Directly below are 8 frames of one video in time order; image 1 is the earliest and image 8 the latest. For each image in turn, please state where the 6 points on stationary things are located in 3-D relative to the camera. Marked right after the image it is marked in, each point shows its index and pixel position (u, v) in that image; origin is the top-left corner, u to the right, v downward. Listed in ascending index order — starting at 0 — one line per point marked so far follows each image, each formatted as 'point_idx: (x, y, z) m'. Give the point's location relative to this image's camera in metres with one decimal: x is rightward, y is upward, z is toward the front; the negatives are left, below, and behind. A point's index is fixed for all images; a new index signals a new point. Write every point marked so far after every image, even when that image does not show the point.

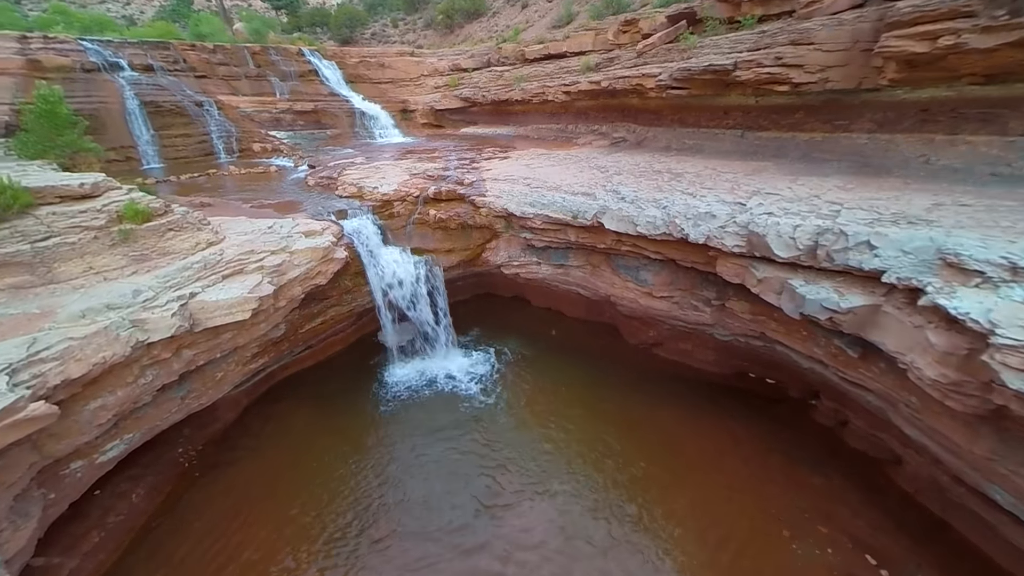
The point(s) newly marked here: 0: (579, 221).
0: (+1.6, +1.6, +7.7) m
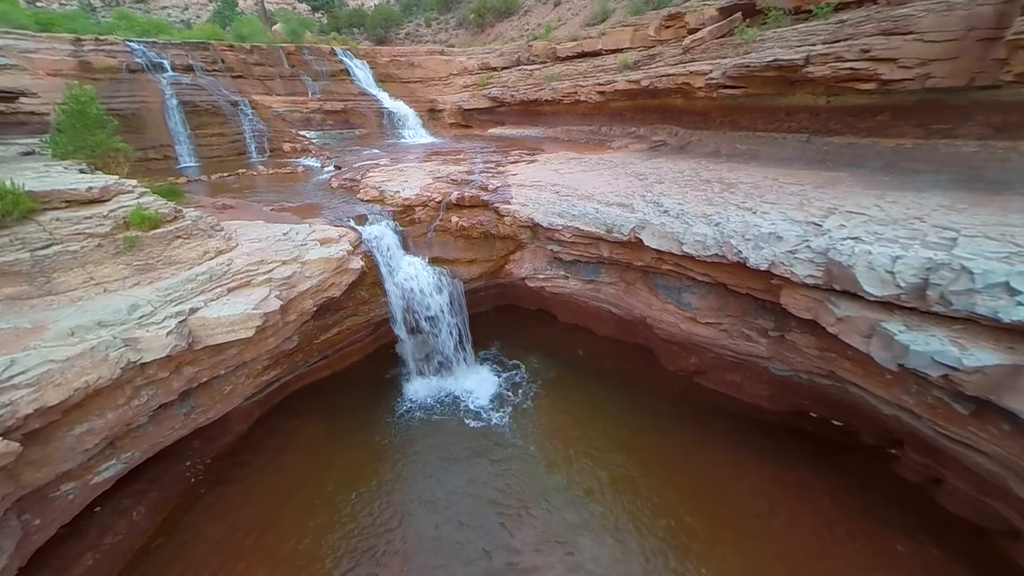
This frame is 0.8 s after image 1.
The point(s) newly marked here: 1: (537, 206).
0: (+2.3, +1.1, +6.9) m
1: (+0.6, +2.1, +8.1) m
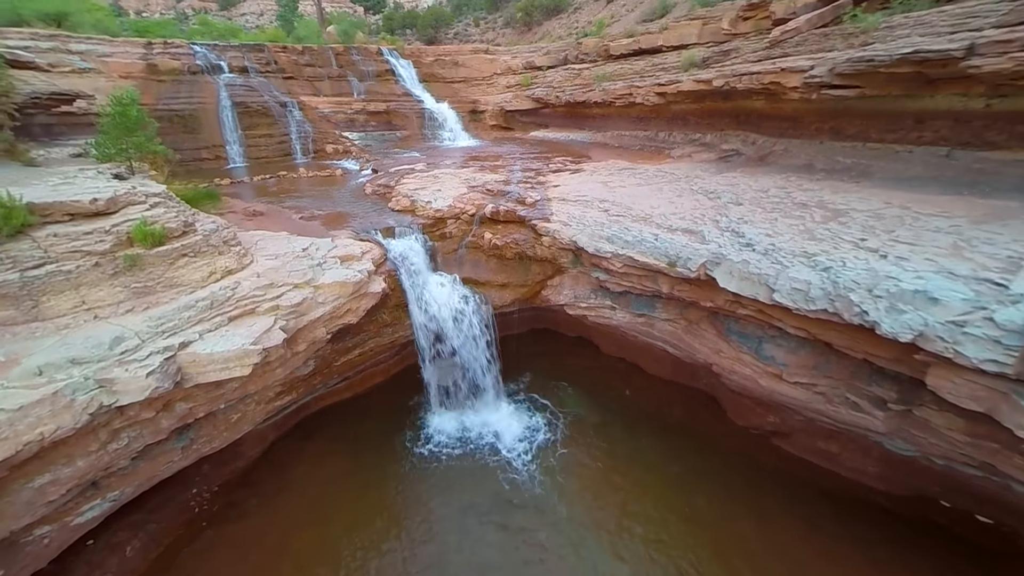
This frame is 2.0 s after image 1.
0: (+3.0, +0.3, +5.6) m
1: (+1.6, +1.4, +7.0) m
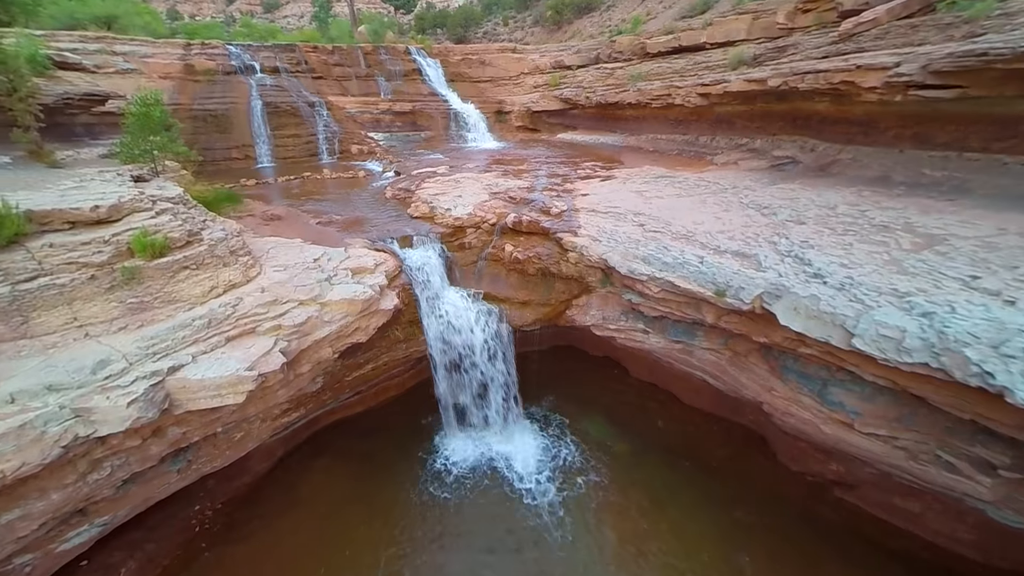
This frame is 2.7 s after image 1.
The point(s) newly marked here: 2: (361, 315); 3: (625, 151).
0: (+3.4, -0.2, +4.9) m
1: (+2.1, +0.9, +6.3) m
2: (-2.5, -0.4, +5.1) m
3: (+4.5, +5.4, +12.2) m
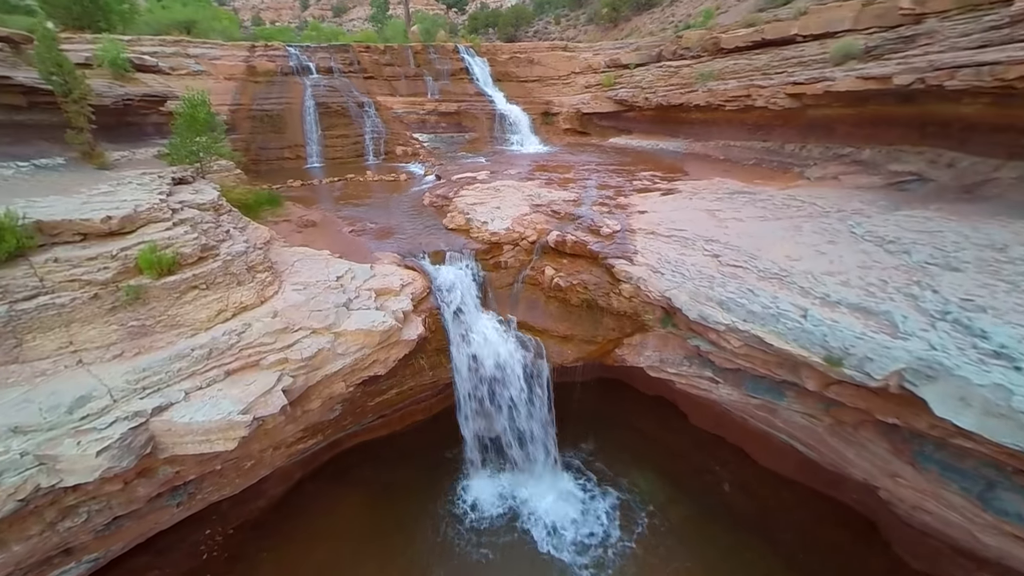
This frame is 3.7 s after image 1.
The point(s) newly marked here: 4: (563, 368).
0: (+3.9, -1.0, +3.6) m
1: (+2.8, +0.2, +5.2) m
2: (-1.9, -0.8, +4.5) m
3: (+6.2, +4.5, +10.8) m
4: (+1.0, -1.6, +6.3) m
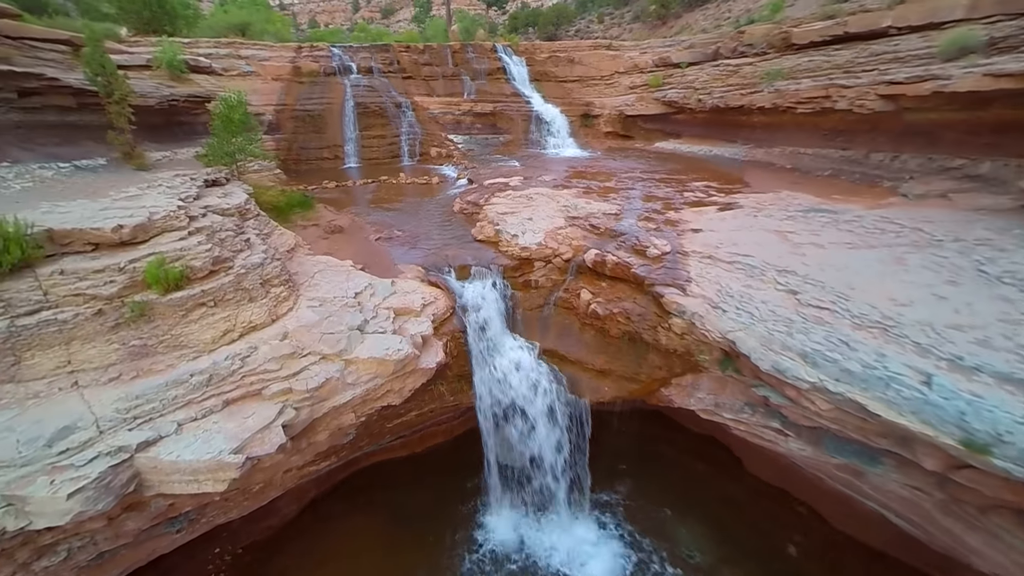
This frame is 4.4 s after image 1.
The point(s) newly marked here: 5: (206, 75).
0: (+4.1, -1.6, +2.7) m
1: (+3.3, -0.3, +4.3) m
2: (-1.5, -1.1, +4.1) m
3: (+7.4, +3.7, +9.6) m
4: (+1.4, -2.1, +5.6) m
5: (-10.6, +7.4, +10.8) m
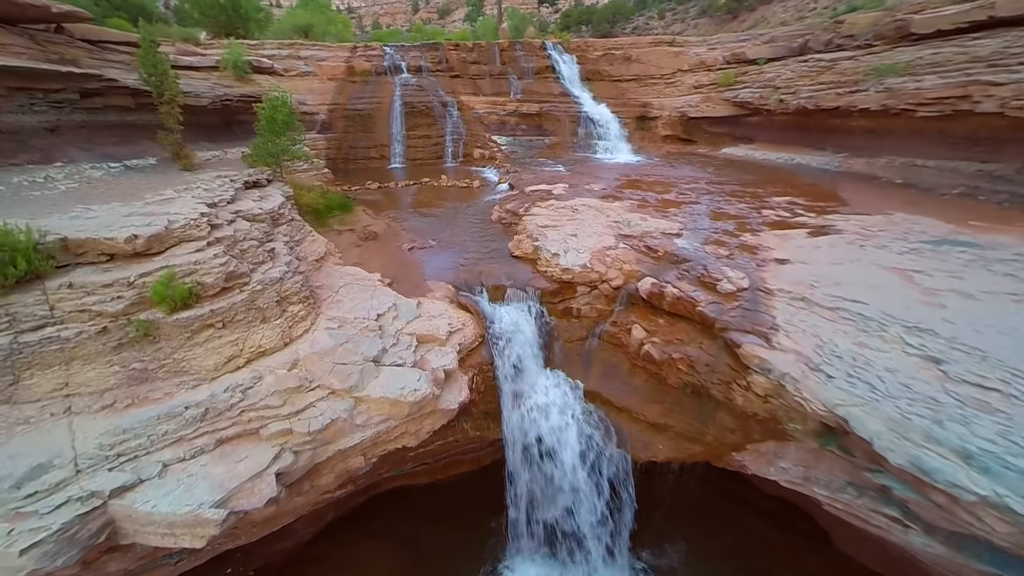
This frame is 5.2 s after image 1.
0: (+4.2, -2.3, +1.5) m
1: (+3.7, -1.0, +3.3) m
2: (-1.2, -1.5, +3.5) m
3: (+8.6, +2.7, +8.0) m
4: (+1.9, -2.6, +4.7) m
5: (-8.8, +7.6, +11.2) m
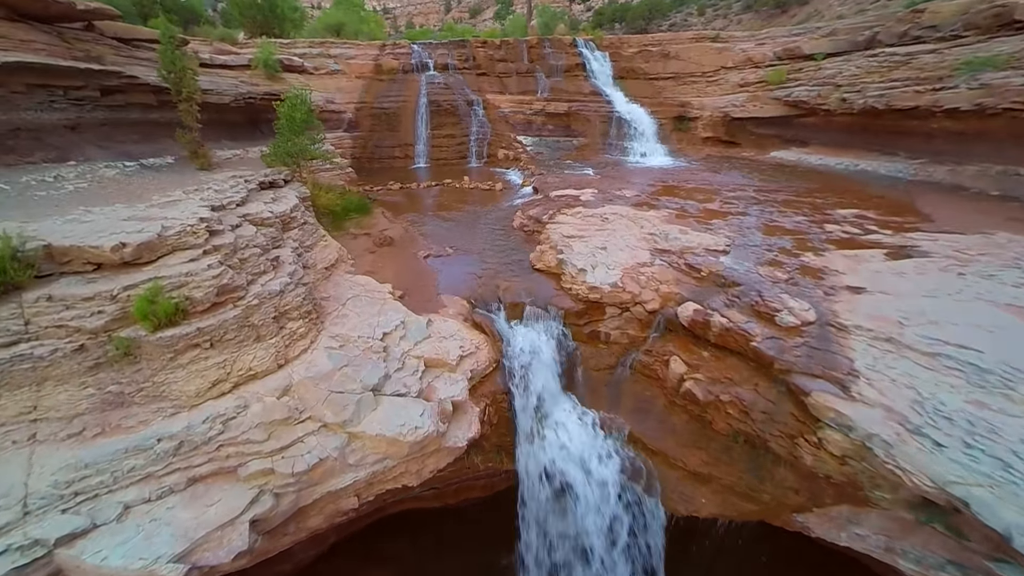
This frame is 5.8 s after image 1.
0: (+4.2, -2.8, +0.7) m
1: (+3.8, -1.4, +2.5) m
2: (-1.0, -1.7, +3.1) m
3: (+9.2, +2.1, +6.9) m
4: (+2.1, -3.0, +4.0) m
5: (-7.7, +7.7, +11.2) m
